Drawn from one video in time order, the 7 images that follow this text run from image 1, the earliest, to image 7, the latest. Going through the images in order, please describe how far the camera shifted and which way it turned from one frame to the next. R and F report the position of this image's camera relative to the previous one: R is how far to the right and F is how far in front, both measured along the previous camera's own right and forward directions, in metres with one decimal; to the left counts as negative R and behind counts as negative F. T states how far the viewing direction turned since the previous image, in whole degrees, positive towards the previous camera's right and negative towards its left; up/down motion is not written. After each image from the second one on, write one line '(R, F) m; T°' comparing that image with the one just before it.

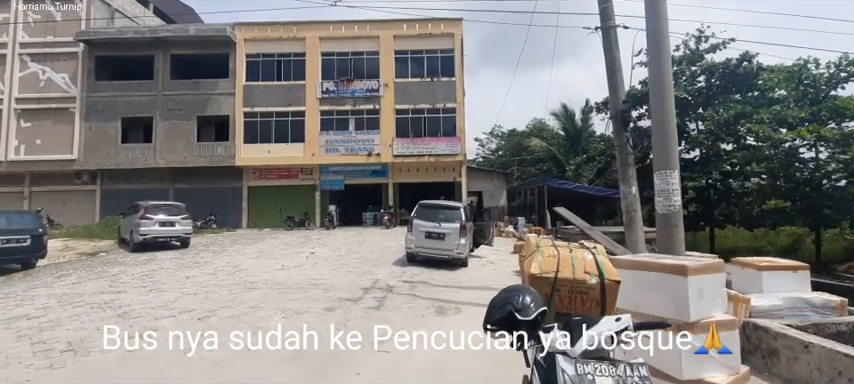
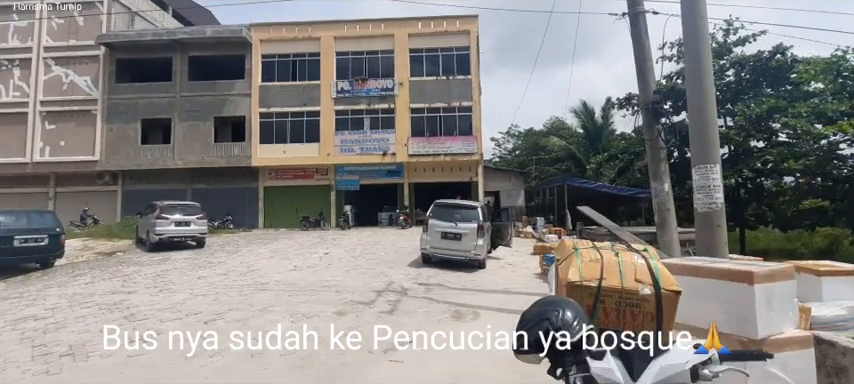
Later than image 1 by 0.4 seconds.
(0.0, +0.5) m; -2°
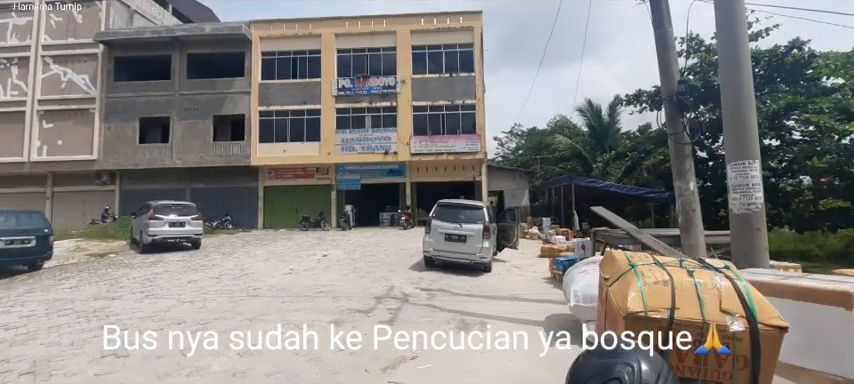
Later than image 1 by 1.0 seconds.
(0.0, +0.6) m; 0°
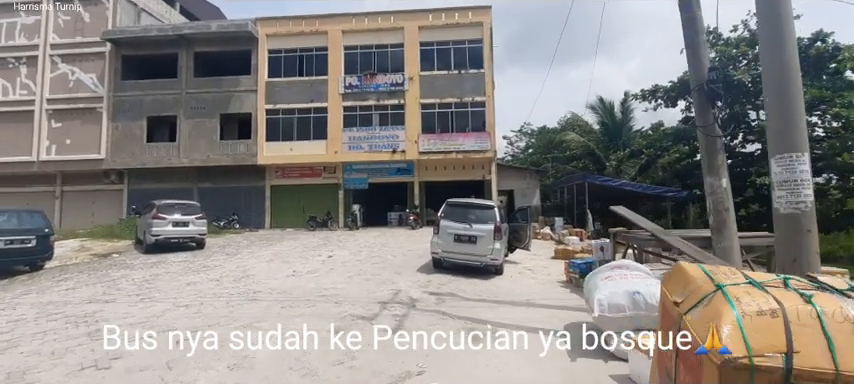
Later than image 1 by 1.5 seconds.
(0.0, +0.5) m; -1°
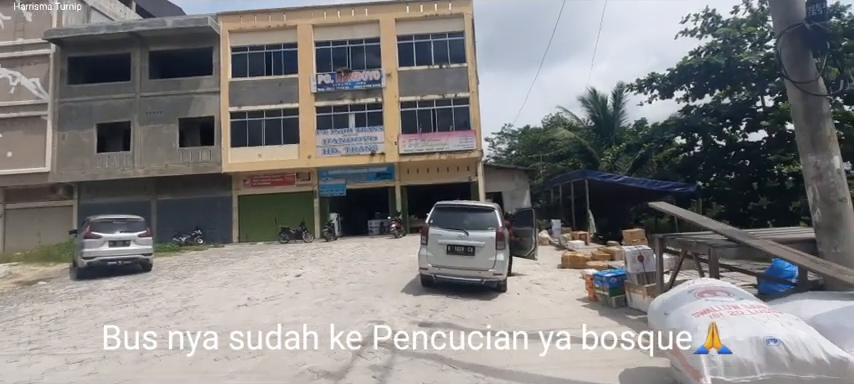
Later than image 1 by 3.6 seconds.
(-0.1, +2.2) m; +2°
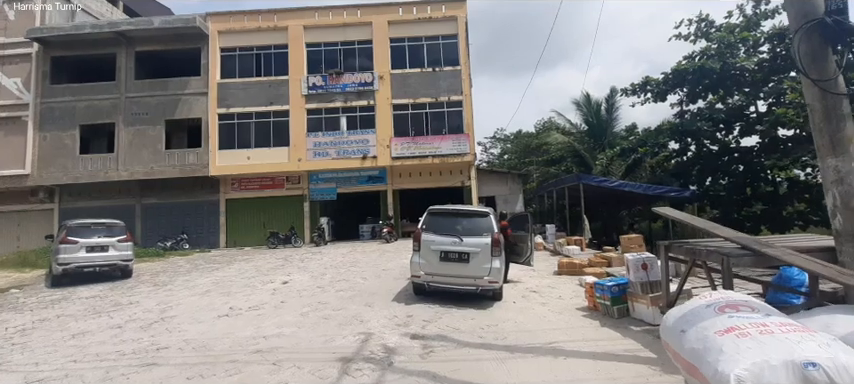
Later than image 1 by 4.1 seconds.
(0.0, +0.4) m; +1°
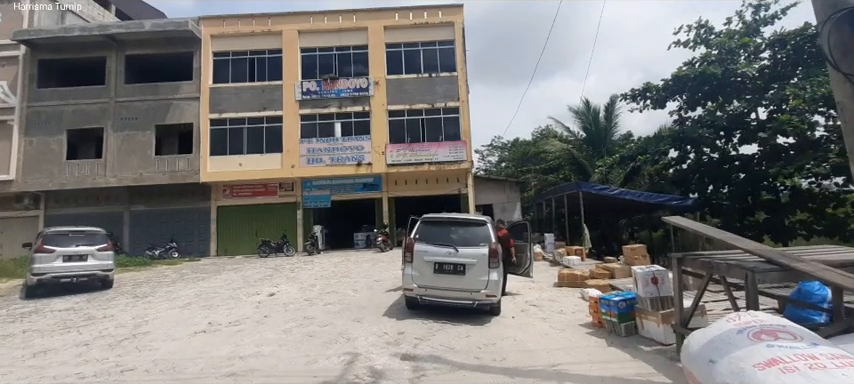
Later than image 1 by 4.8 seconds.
(+0.1, +0.5) m; 0°
